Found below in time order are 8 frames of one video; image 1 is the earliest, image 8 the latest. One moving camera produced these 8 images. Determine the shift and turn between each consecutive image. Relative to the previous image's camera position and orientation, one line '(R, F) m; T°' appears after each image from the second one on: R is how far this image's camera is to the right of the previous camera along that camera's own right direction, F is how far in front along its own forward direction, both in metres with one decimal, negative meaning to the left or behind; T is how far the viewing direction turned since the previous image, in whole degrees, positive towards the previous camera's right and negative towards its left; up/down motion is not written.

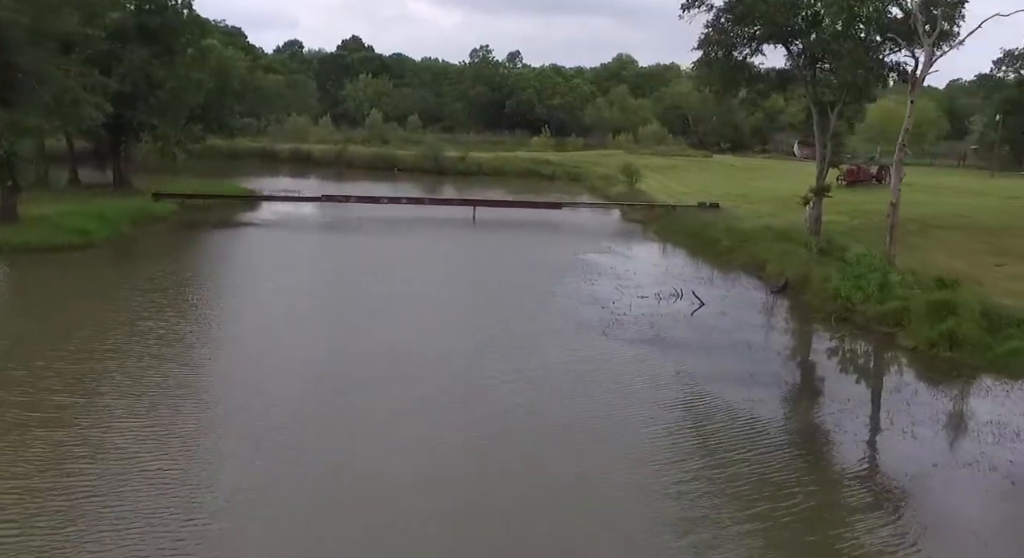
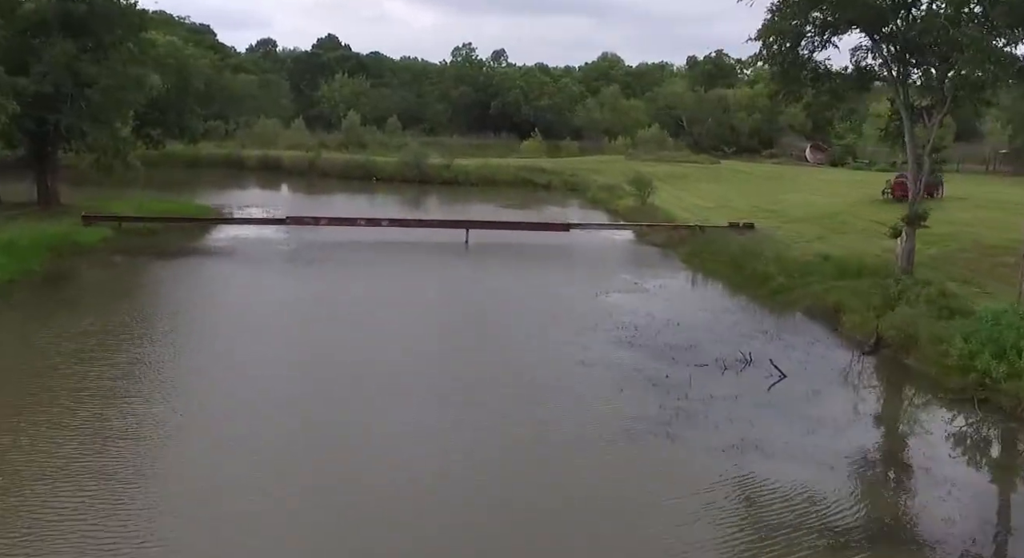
(-0.6, +5.2) m; +1°
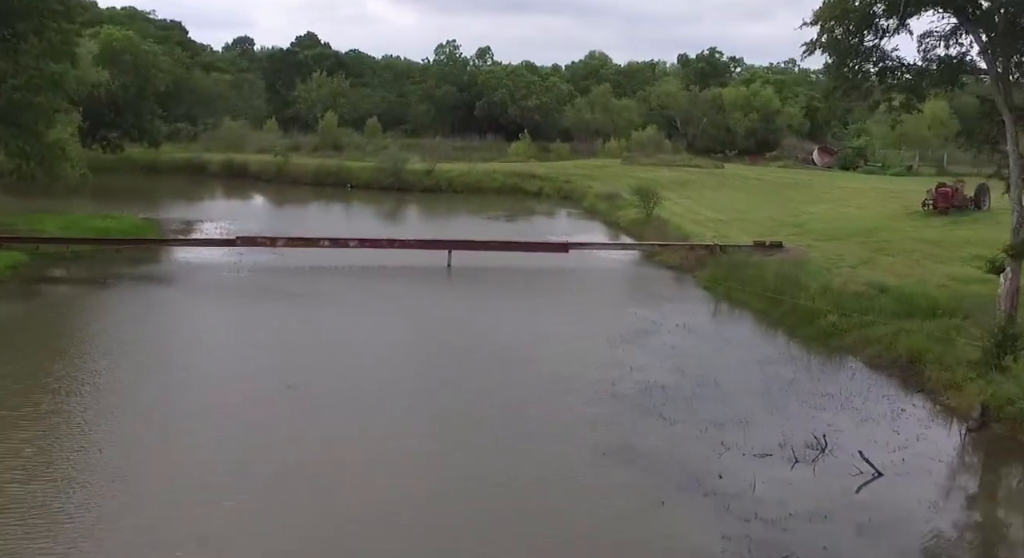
(-0.1, +4.2) m; +1°
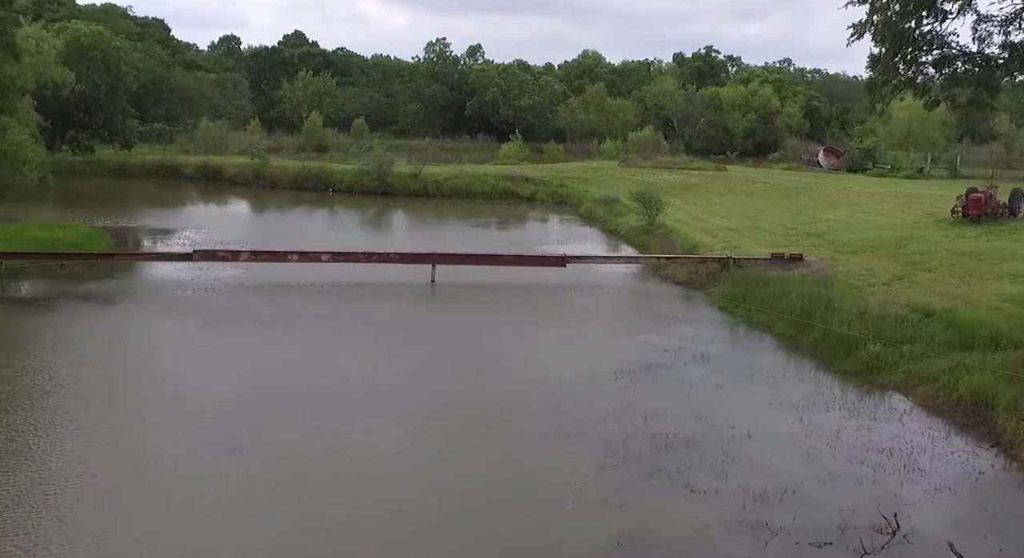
(0.0, +2.6) m; 0°
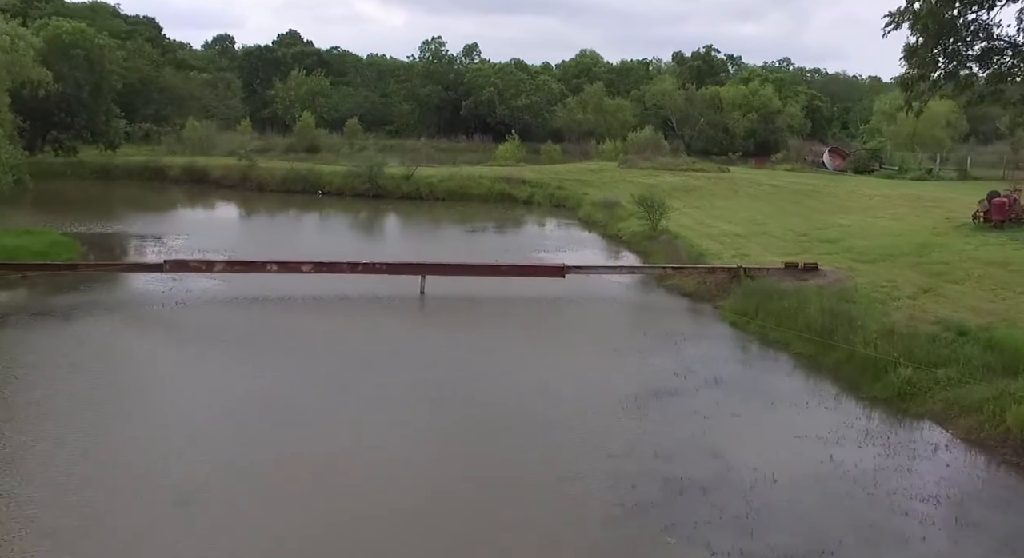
(+0.1, +1.5) m; 0°
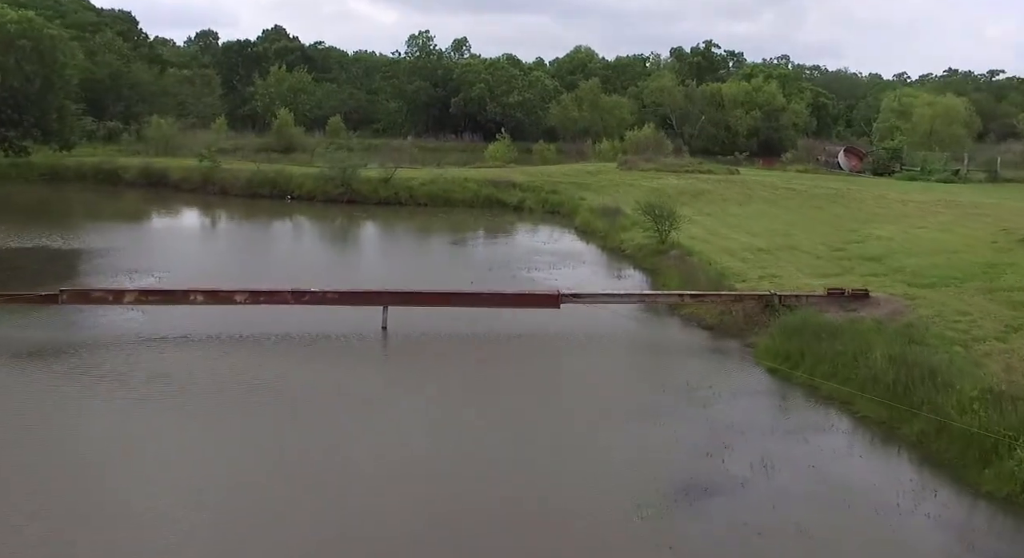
(+0.2, +3.9) m; 0°
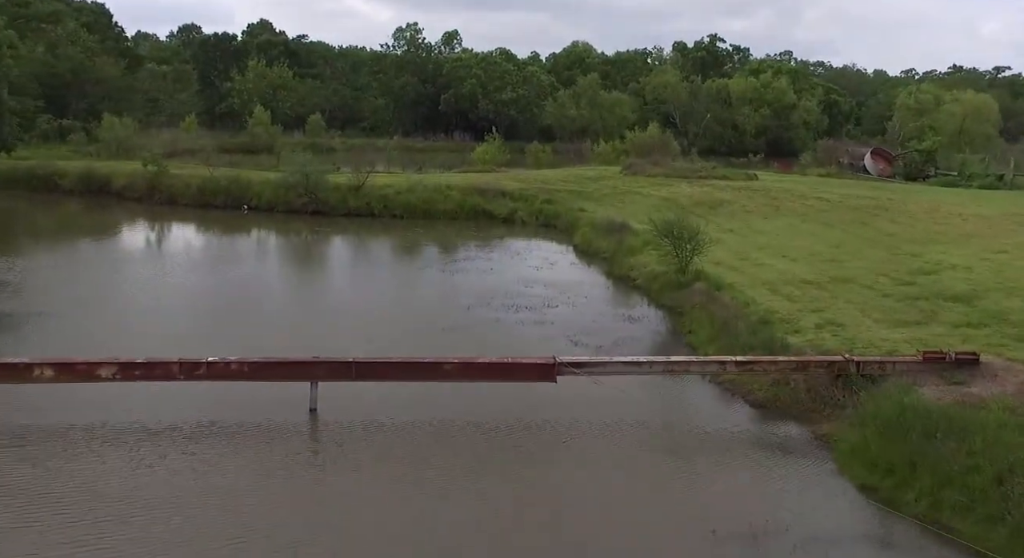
(+0.3, +4.8) m; 0°
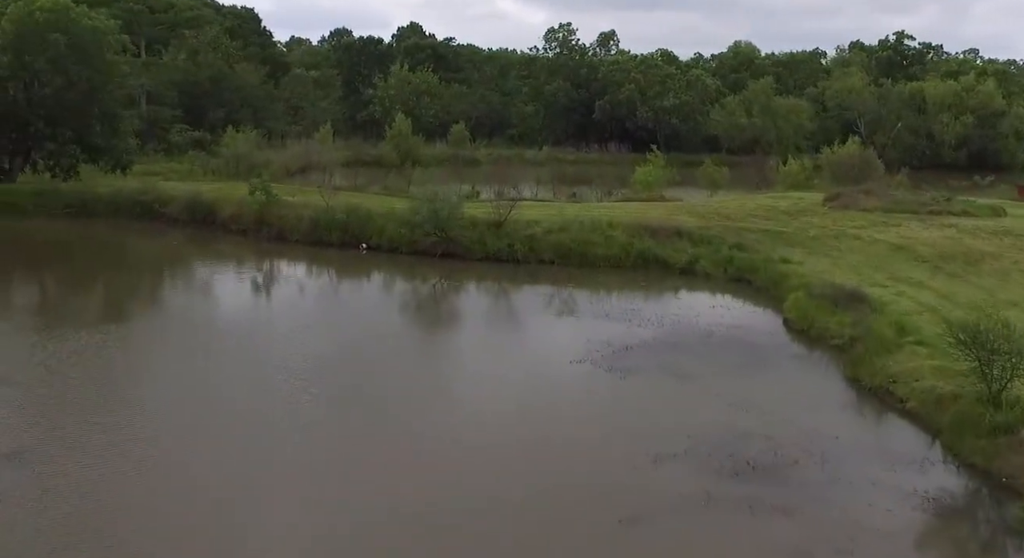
(-1.0, +6.7) m; -9°
